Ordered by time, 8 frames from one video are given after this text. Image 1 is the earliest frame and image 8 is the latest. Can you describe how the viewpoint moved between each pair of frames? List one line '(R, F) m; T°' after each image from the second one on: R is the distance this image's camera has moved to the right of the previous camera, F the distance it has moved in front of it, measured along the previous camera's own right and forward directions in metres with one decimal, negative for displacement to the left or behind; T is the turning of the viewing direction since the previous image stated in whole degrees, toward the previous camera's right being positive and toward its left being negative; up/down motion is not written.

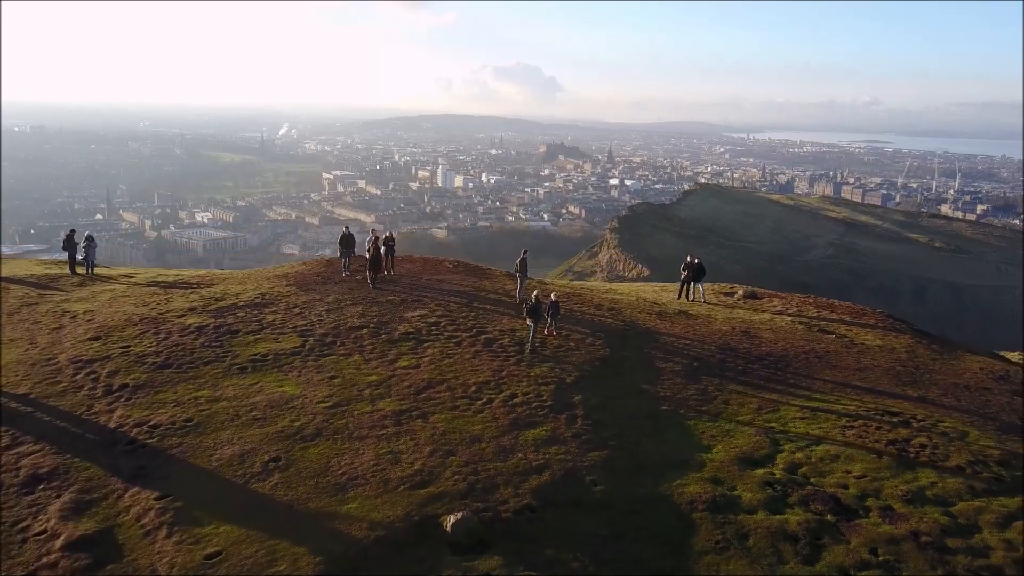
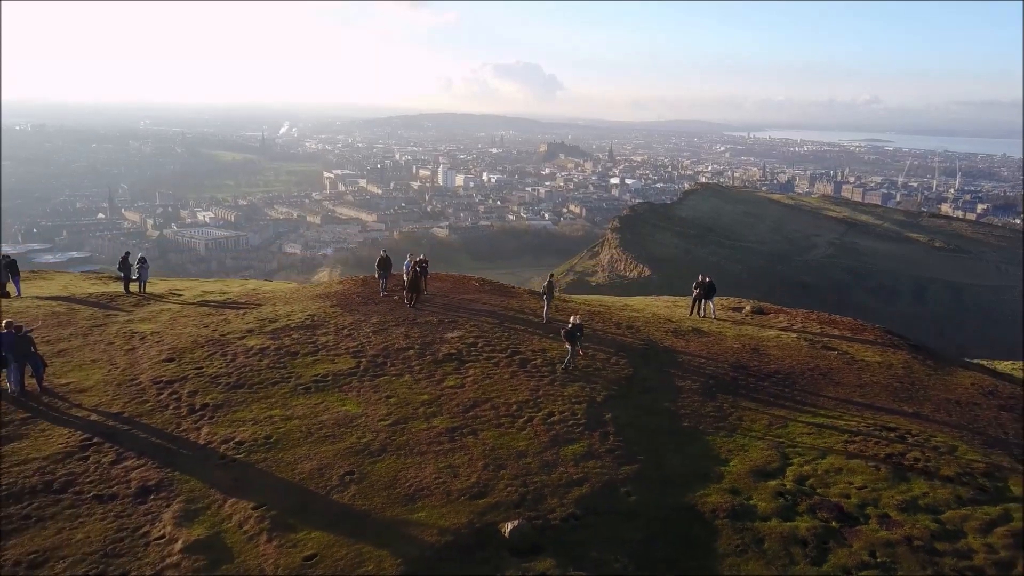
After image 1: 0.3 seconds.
(-0.2, -0.4) m; 0°
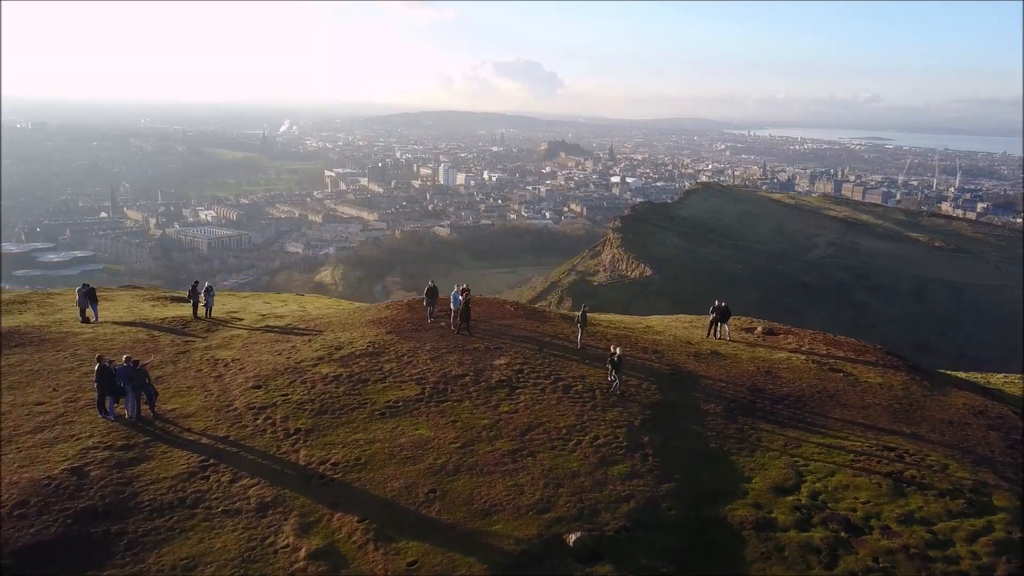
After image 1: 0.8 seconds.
(-0.3, -0.5) m; 0°
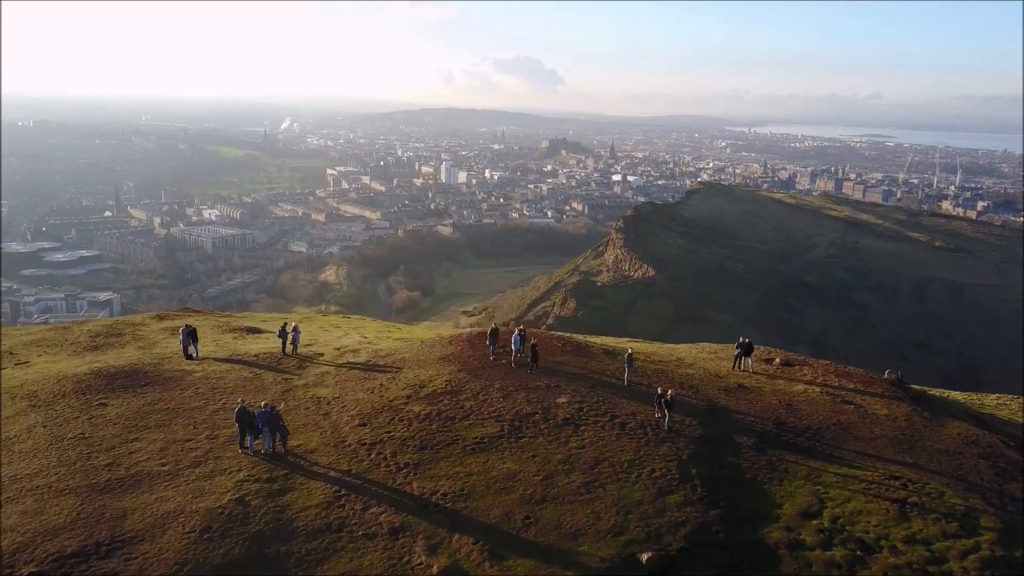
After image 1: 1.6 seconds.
(-0.5, -0.8) m; 0°
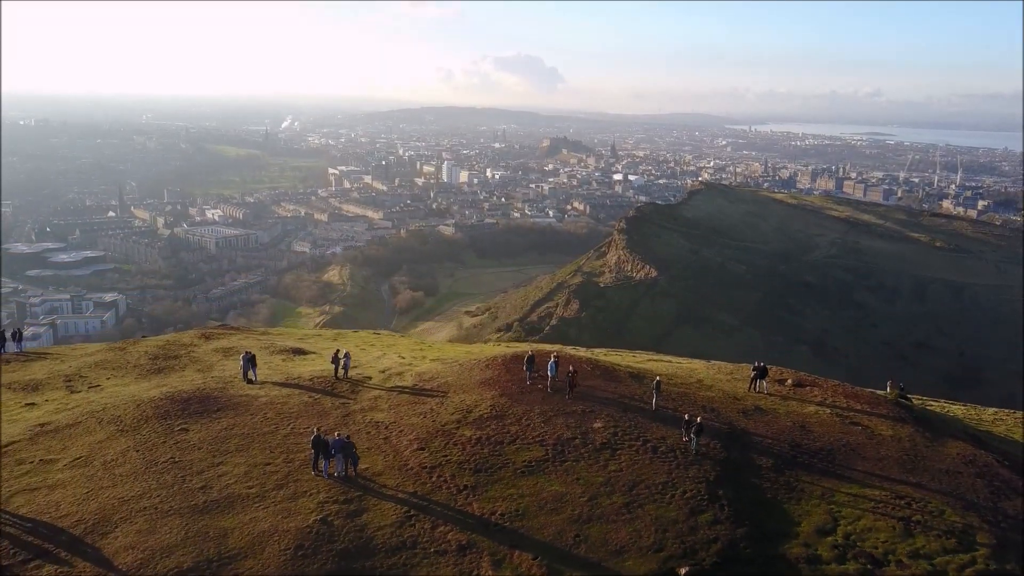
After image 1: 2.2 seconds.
(-0.4, -0.6) m; 0°
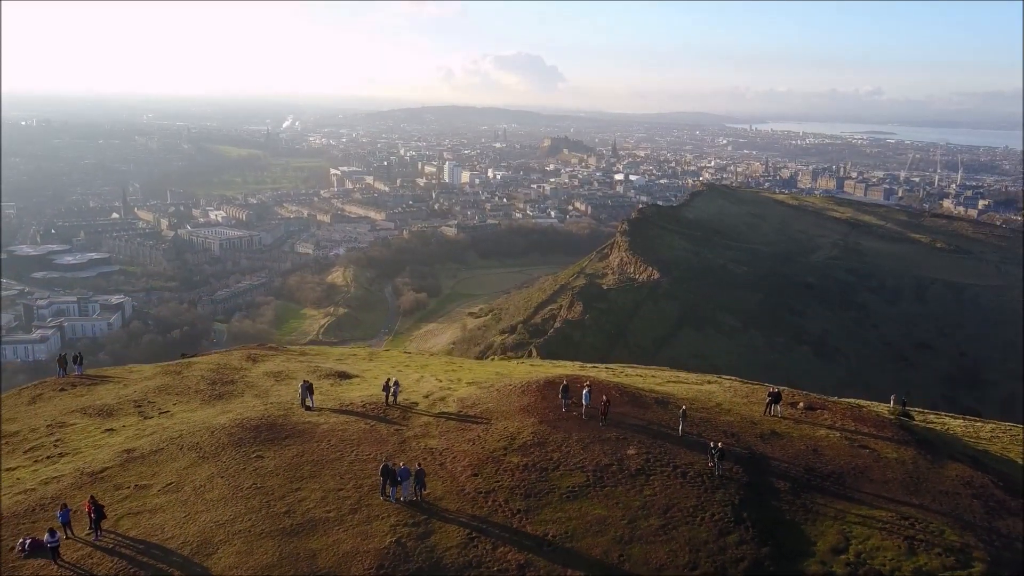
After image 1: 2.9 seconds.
(-0.4, -0.7) m; 0°
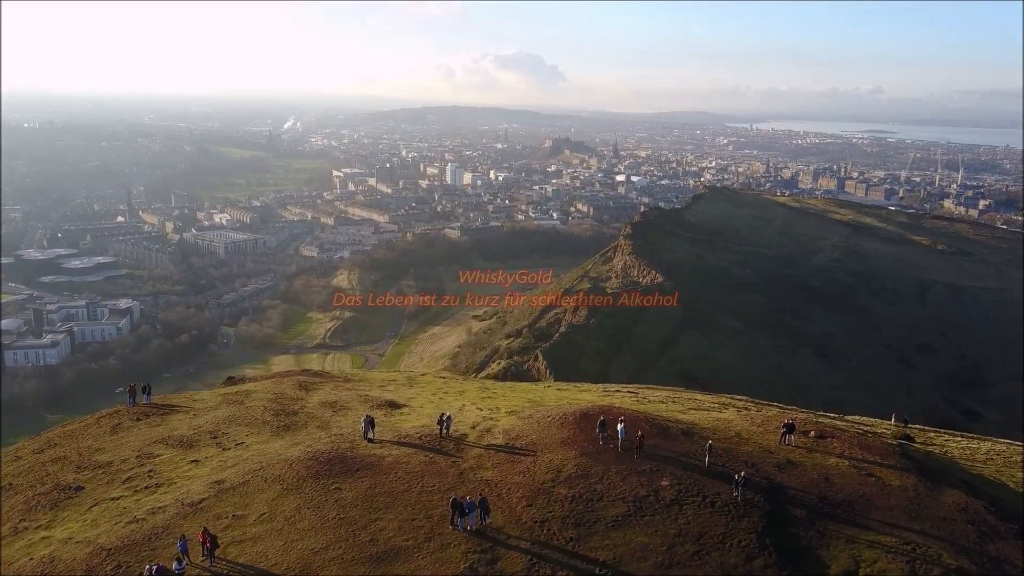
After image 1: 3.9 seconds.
(-0.5, -0.9) m; 0°
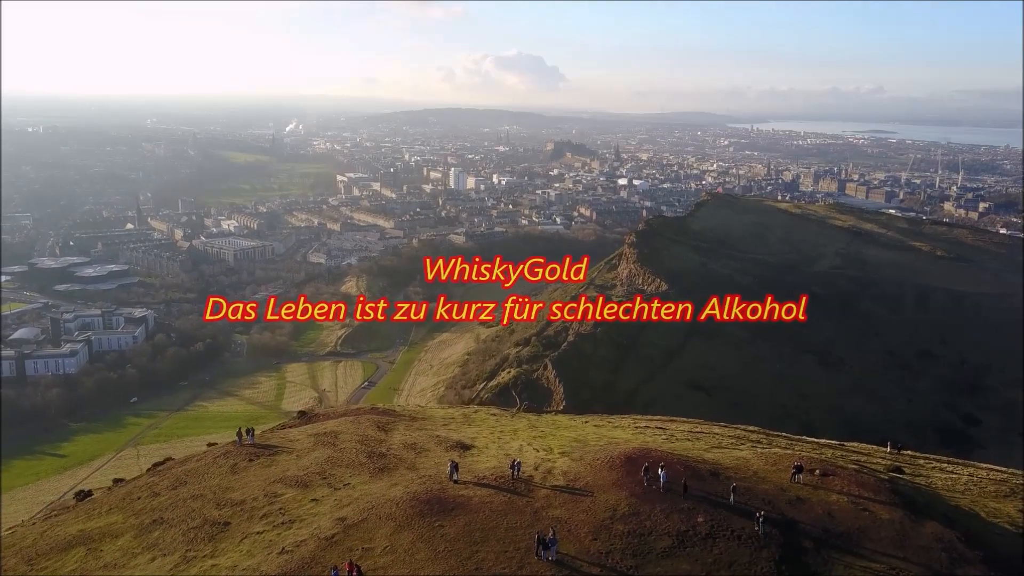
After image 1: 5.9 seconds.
(-1.0, -2.0) m; 0°
